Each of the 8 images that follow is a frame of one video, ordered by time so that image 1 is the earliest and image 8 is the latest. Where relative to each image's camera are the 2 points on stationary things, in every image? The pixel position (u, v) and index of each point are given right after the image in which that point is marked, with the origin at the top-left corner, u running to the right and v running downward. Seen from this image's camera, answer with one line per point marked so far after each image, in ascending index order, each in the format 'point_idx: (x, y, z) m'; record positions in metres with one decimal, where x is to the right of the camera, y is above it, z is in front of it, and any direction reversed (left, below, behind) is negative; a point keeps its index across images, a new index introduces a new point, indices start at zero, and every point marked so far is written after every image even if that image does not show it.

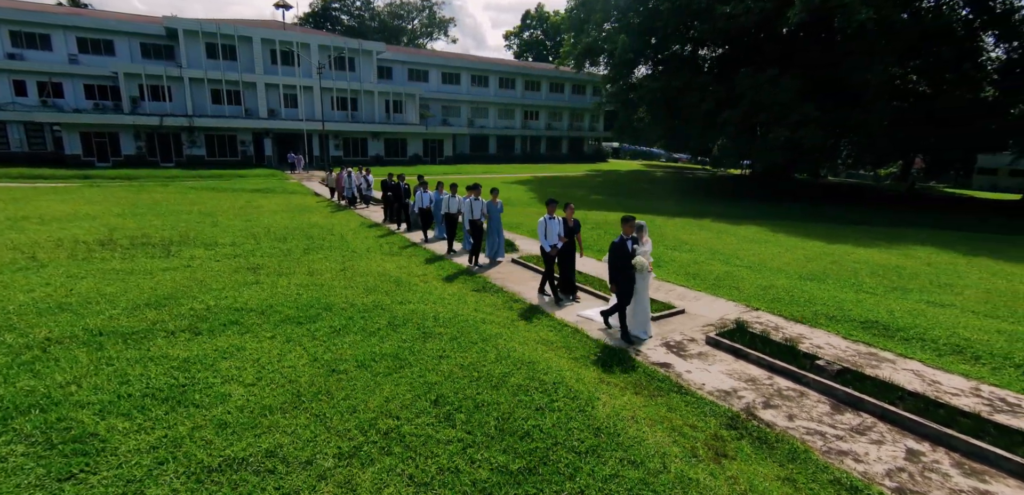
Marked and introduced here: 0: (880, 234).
0: (+13.2, +0.5, +16.9) m
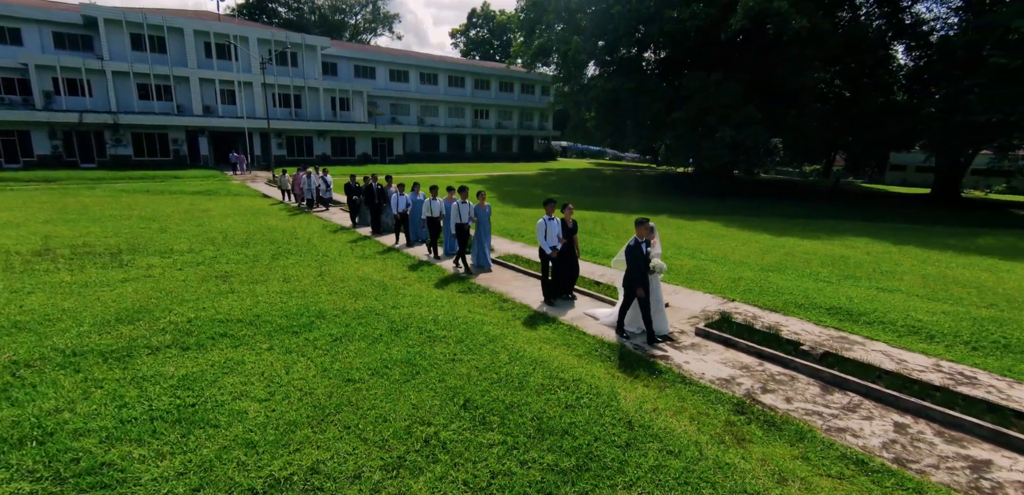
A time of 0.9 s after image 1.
0: (+11.9, +0.8, +18.3) m
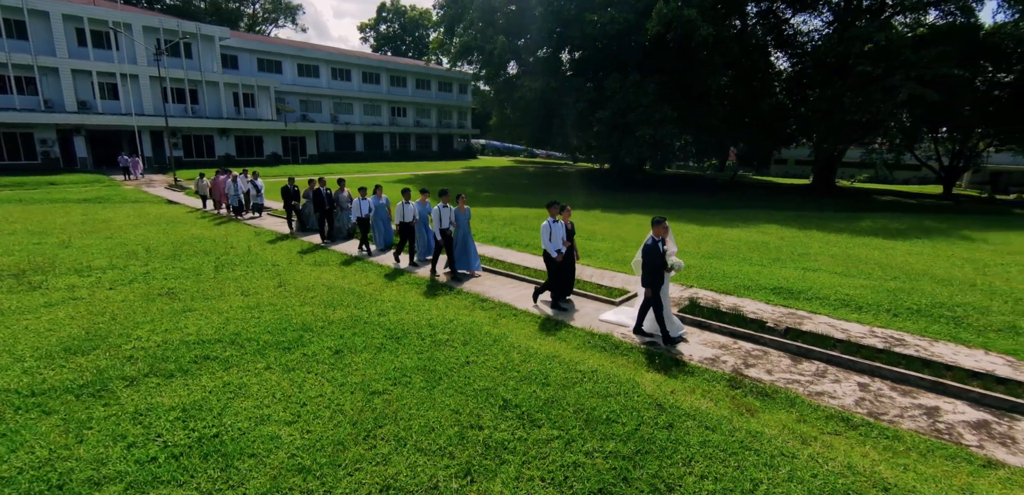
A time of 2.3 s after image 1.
0: (+9.4, +1.4, +20.1) m
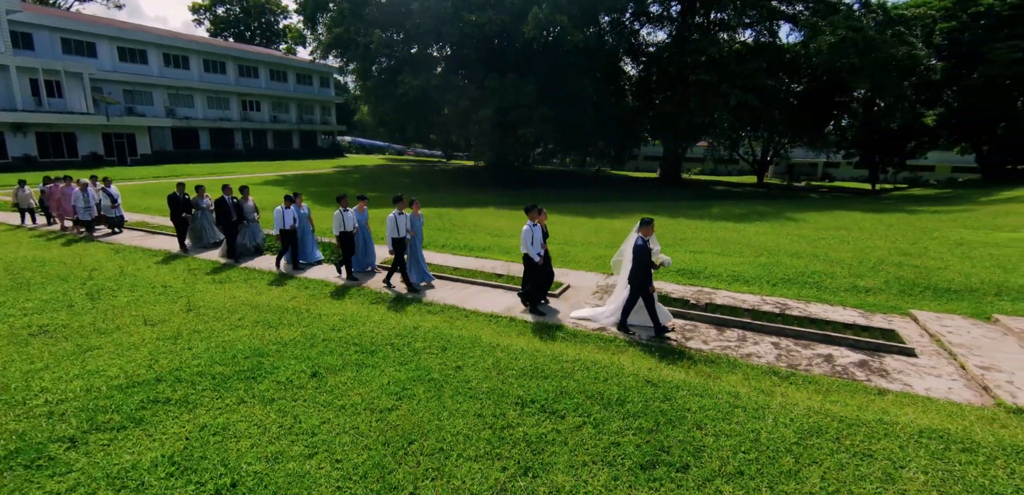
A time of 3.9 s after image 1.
0: (+4.7, +1.9, +22.1) m
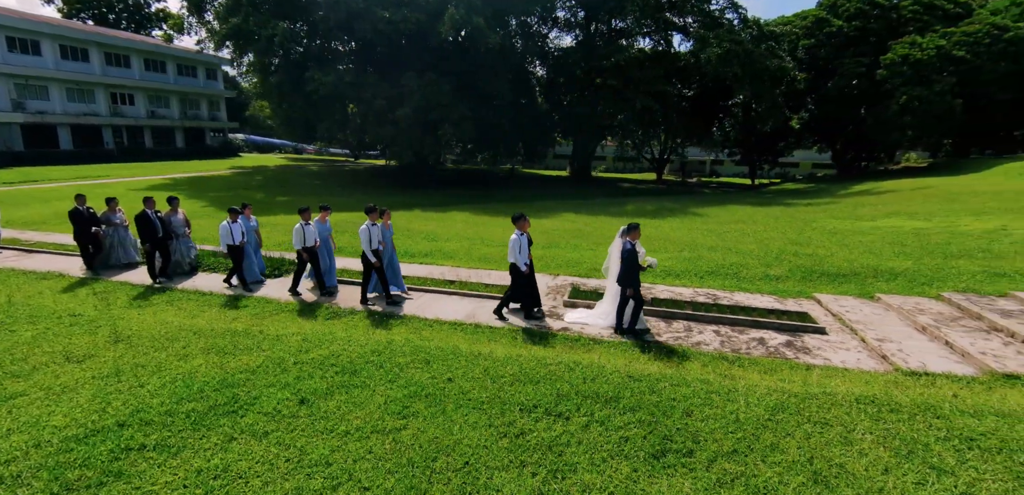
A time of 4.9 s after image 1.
0: (+1.2, +1.9, +22.8) m
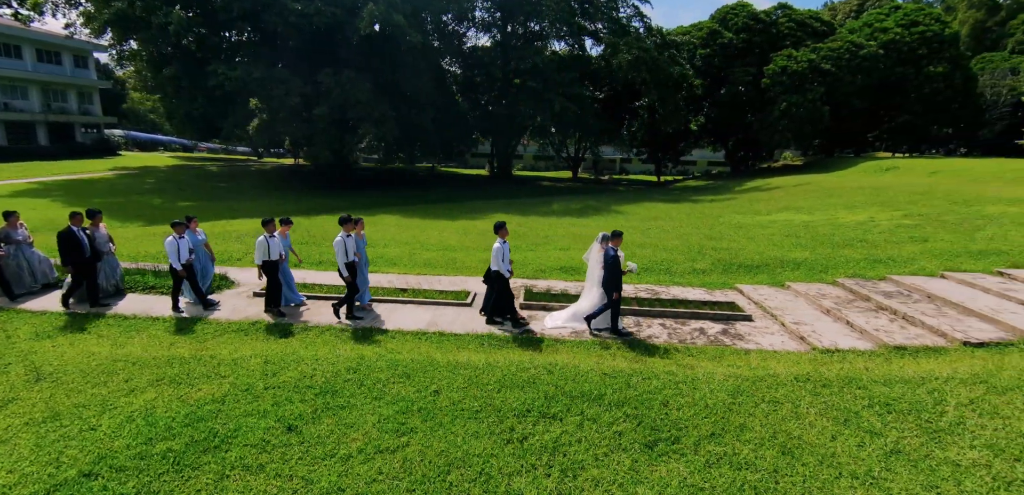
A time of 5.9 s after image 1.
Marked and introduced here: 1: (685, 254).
0: (-2.2, +1.9, +22.8) m
1: (+4.5, -0.2, +12.0) m
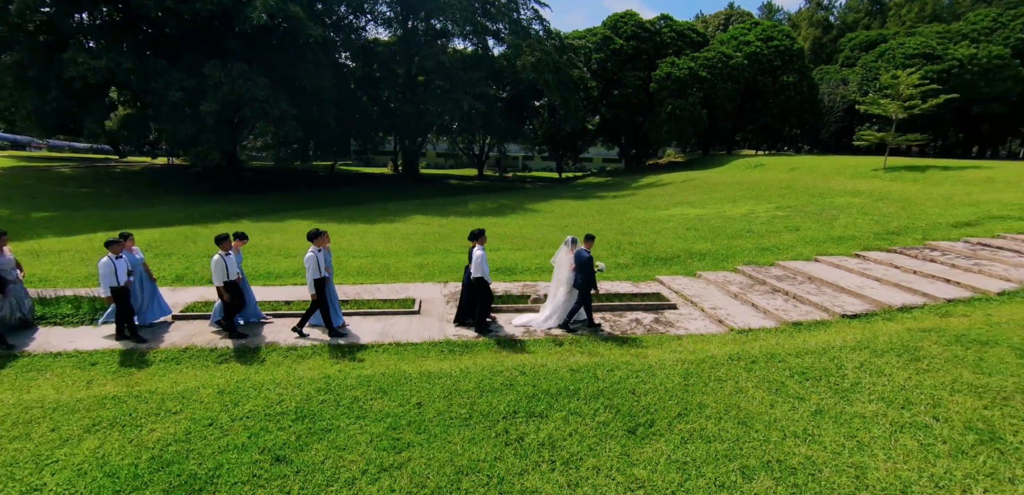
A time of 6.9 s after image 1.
0: (-6.2, +1.7, +22.2) m
1: (+2.7, -0.1, +12.9) m
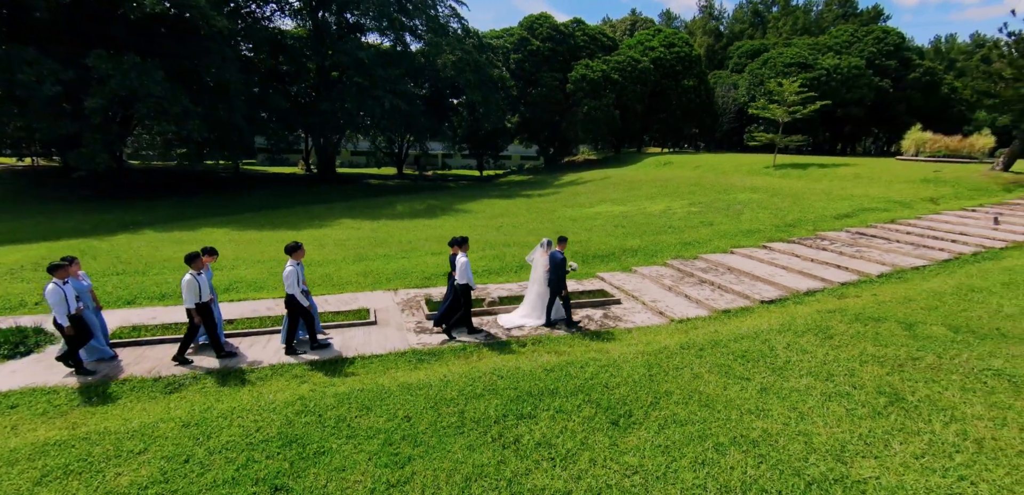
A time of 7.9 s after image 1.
0: (-9.3, +1.4, +21.0) m
1: (+1.0, 0.0, +13.4) m
